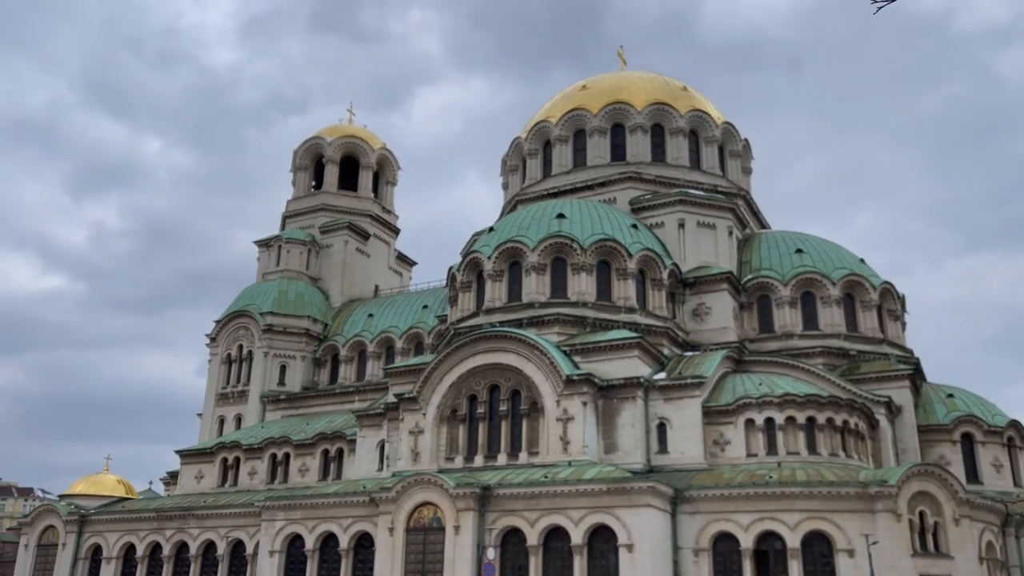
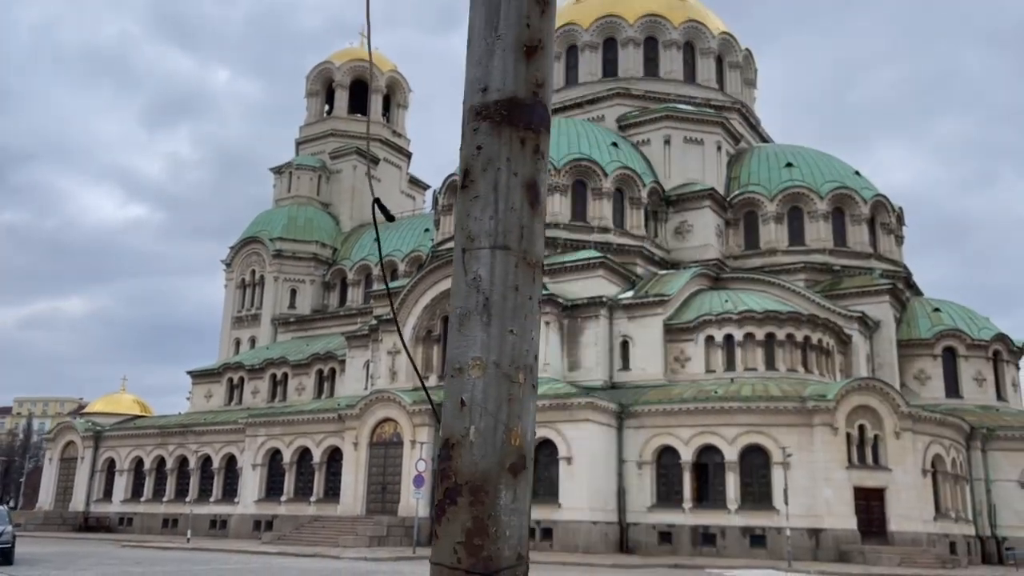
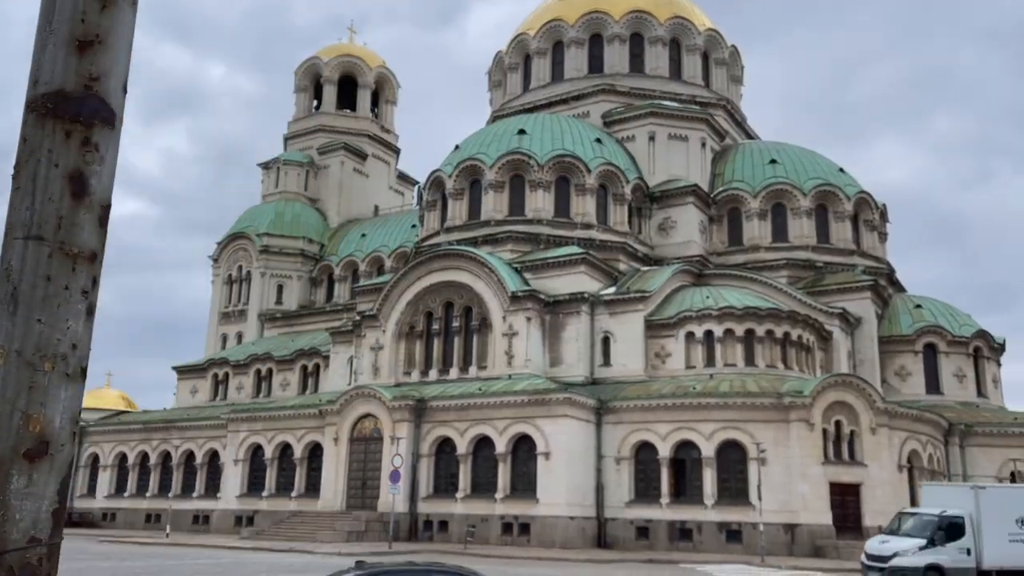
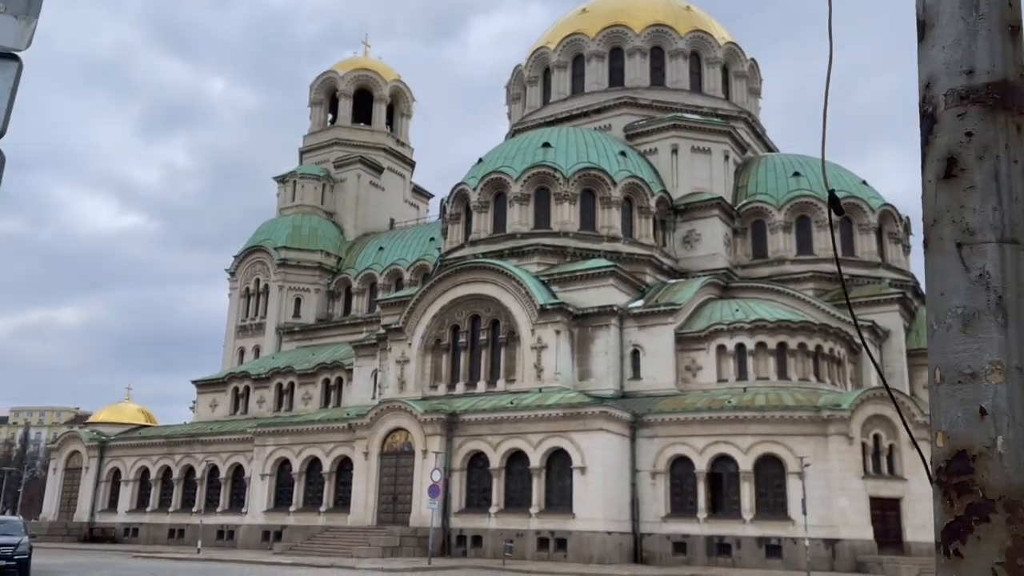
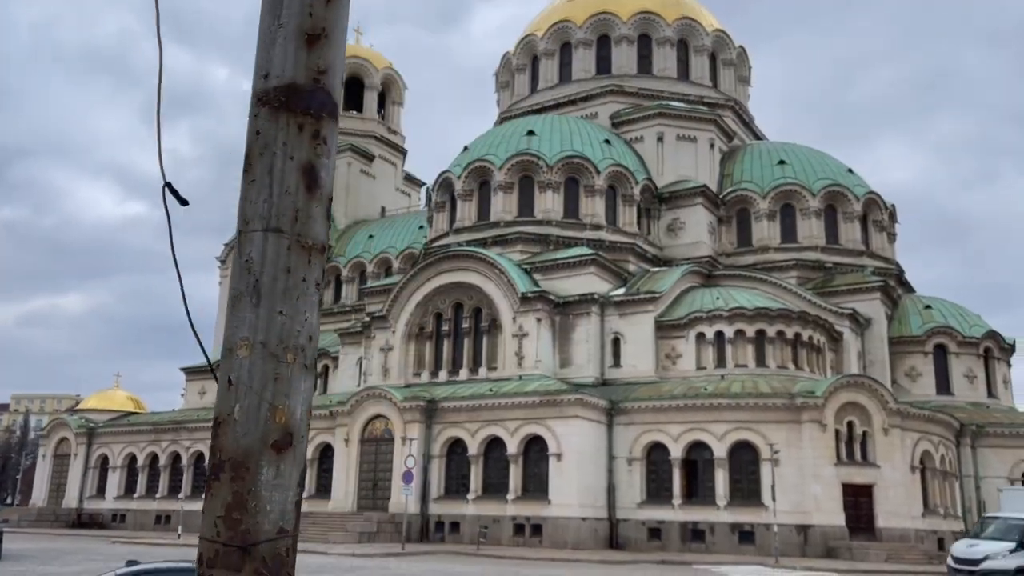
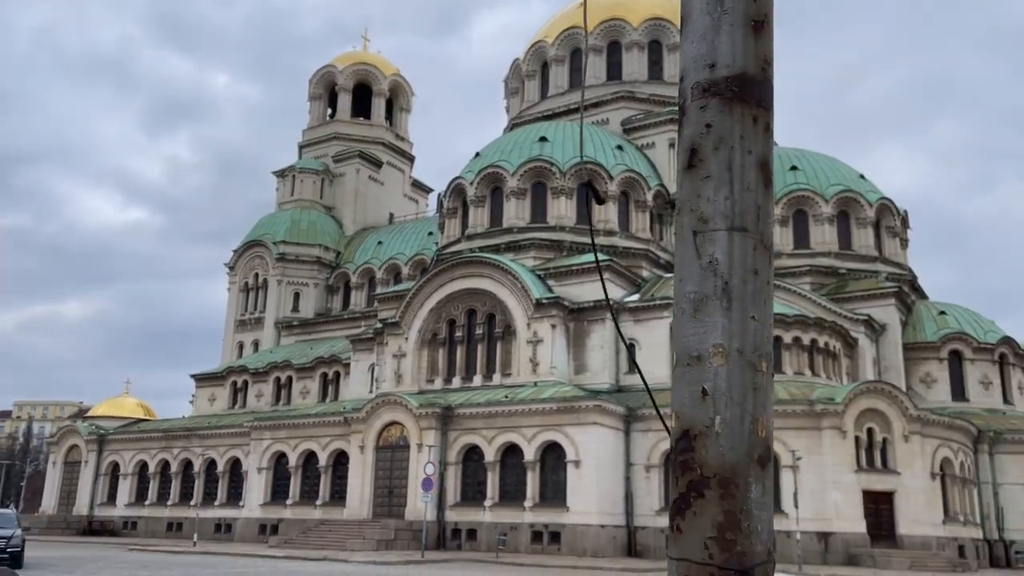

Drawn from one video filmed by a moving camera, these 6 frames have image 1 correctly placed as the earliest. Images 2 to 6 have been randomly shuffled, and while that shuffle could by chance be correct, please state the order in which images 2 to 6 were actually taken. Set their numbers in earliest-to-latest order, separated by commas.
4, 6, 2, 5, 3
